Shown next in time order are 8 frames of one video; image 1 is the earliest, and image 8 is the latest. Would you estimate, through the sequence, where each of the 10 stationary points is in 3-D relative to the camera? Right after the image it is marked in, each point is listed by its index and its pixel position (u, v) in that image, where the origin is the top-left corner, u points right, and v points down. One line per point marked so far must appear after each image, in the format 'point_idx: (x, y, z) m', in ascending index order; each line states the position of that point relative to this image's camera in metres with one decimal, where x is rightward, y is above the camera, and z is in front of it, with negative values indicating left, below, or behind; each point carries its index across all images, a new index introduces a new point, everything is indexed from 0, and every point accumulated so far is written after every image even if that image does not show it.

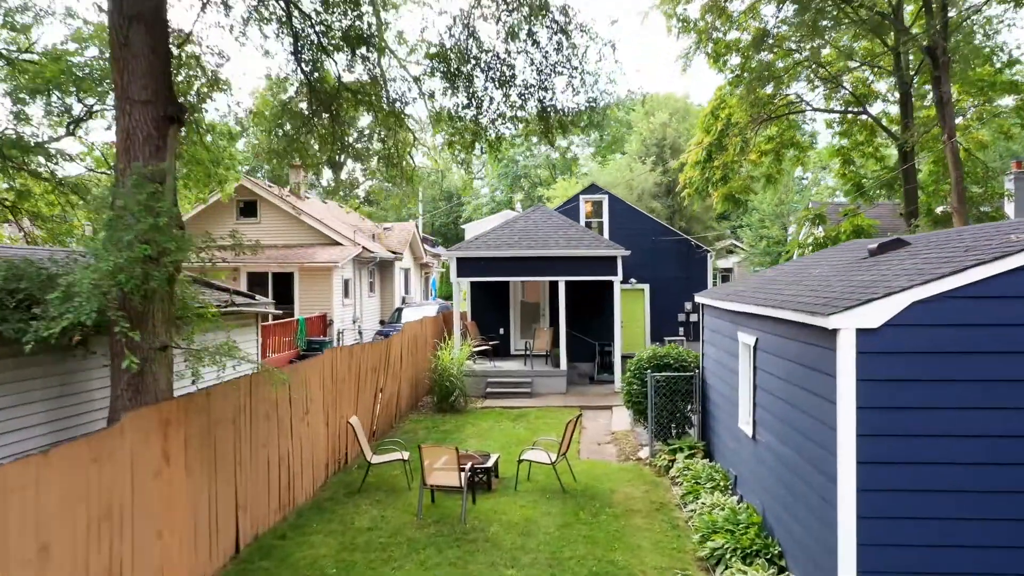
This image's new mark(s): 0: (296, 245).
0: (-4.7, +0.9, +17.9) m
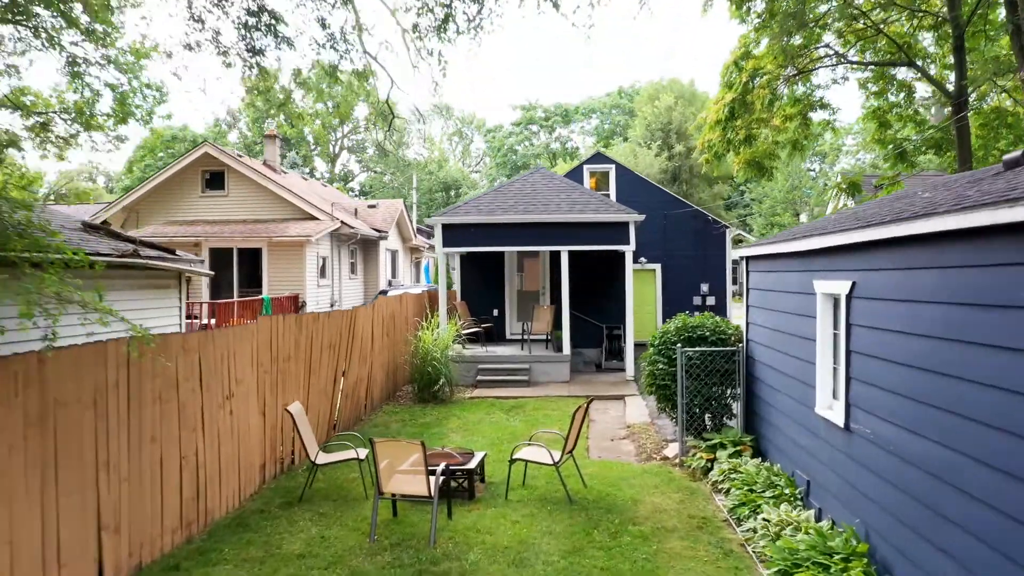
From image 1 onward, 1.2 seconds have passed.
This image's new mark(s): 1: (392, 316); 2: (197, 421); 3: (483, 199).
0: (-4.7, +1.3, +16.1) m
1: (-1.5, -0.3, +10.1) m
2: (-2.0, -0.8, +5.1) m
3: (-0.4, +1.3, +11.6) m
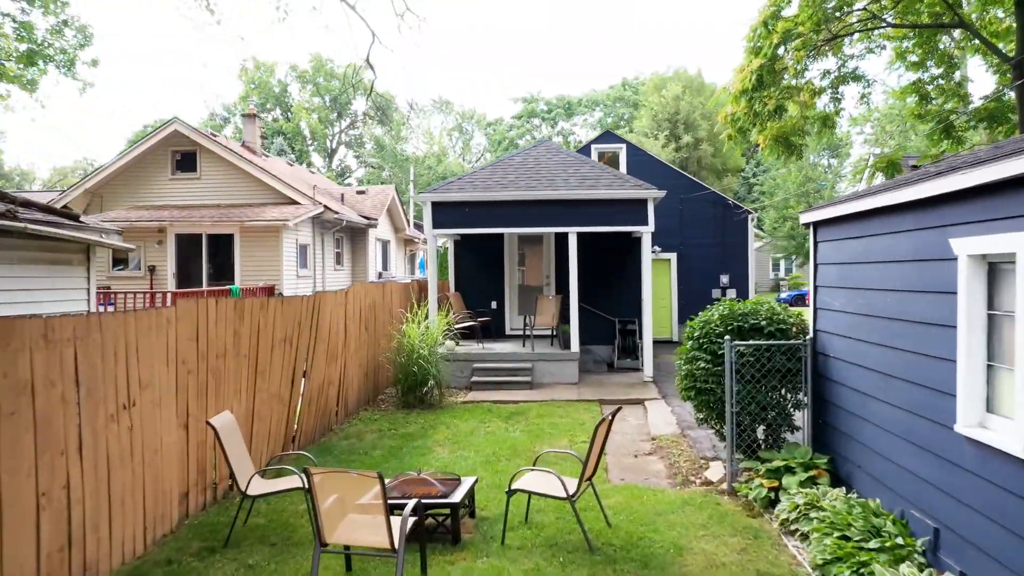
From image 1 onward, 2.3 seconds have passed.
0: (-4.7, +1.5, +14.6) m
1: (-1.5, -0.2, +8.6) m
2: (-2.0, -0.7, +3.7) m
3: (-0.4, +1.4, +10.2) m
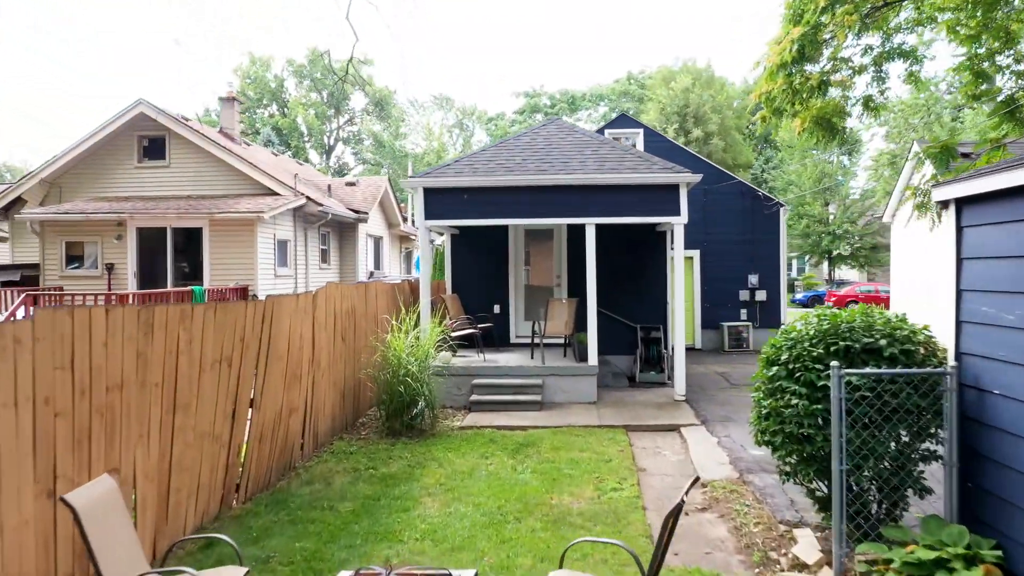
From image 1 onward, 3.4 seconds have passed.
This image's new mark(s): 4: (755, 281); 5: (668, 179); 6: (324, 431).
0: (-4.7, +1.5, +13.2) m
1: (-1.4, -0.2, +7.1) m
2: (-1.9, -0.7, +2.2) m
3: (-0.4, +1.4, +8.7) m
4: (+3.8, +0.1, +13.0) m
5: (+1.5, +1.1, +8.1) m
6: (-1.5, -1.1, +6.6) m
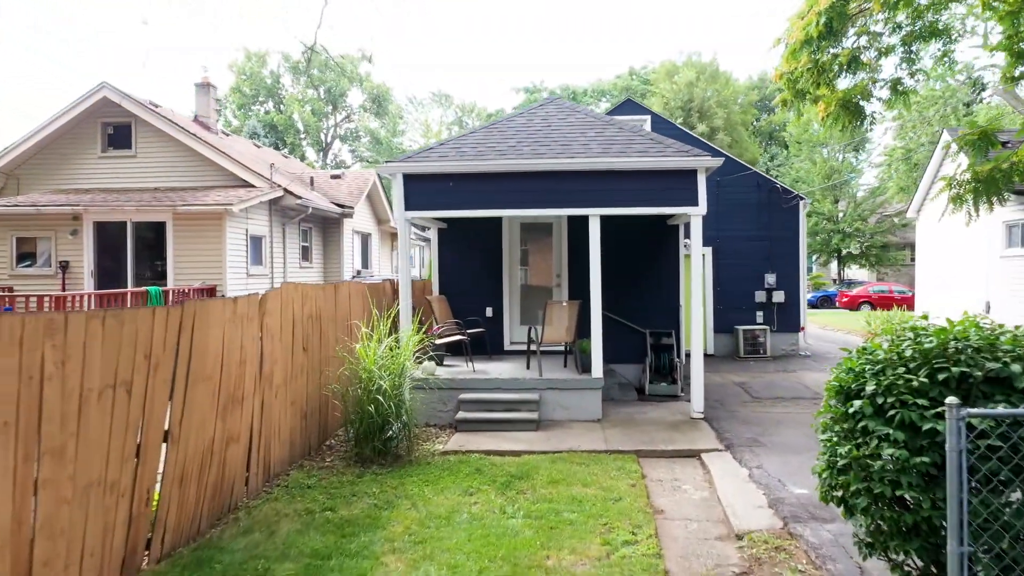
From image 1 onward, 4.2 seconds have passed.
0: (-4.7, +1.5, +12.1) m
1: (-1.5, -0.2, +6.1) m
2: (-2.0, -0.7, +1.1) m
3: (-0.4, +1.4, +7.6) m
4: (+3.8, +0.1, +11.9) m
5: (+1.5, +1.1, +7.0) m
6: (-1.6, -1.1, +5.5) m
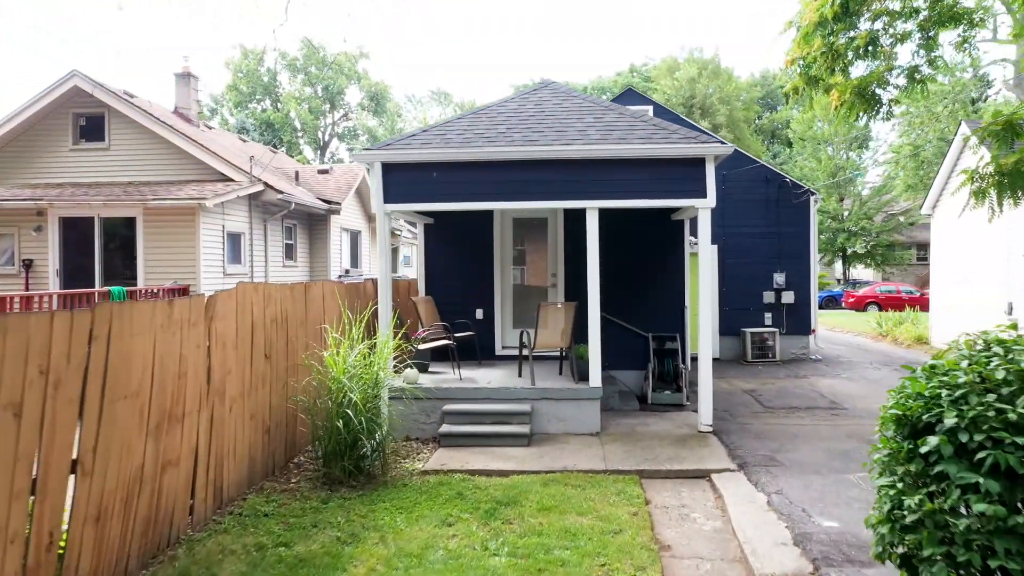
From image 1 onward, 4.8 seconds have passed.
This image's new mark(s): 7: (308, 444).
0: (-4.8, +1.5, +11.5) m
1: (-1.6, -0.2, +5.4) m
2: (-2.1, -0.7, +0.5) m
3: (-0.5, +1.4, +7.0) m
4: (+3.7, +0.1, +11.3) m
5: (+1.4, +1.1, +6.4) m
6: (-1.6, -1.1, +4.9) m
7: (-1.5, -1.1, +6.0) m
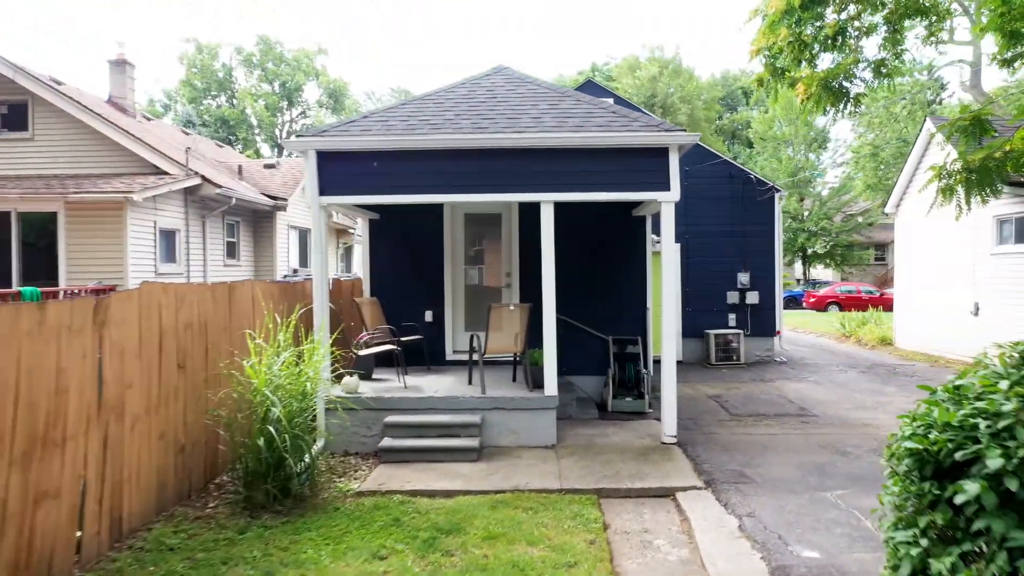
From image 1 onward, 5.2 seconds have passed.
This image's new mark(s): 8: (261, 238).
0: (-5.4, +1.5, +10.7) m
1: (-1.9, -0.2, +4.8) m
2: (-2.2, -0.7, -0.1) m
3: (-0.9, +1.4, +6.4) m
4: (+3.1, +0.1, +10.9) m
5: (+1.0, +1.1, +5.9) m
6: (-1.9, -1.1, +4.3) m
7: (-1.8, -1.1, +5.4) m
8: (-3.9, +0.8, +12.8) m
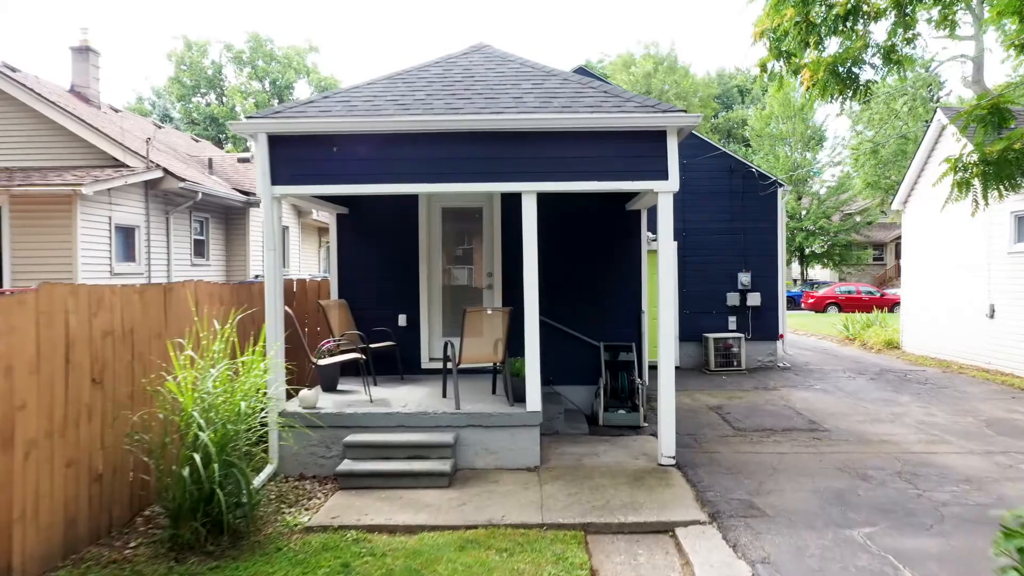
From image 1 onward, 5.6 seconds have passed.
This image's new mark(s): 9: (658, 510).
0: (-5.6, +1.4, +10.0) m
1: (-2.0, -0.2, +4.1) m
2: (-2.3, -0.7, -0.8) m
3: (-1.0, +1.4, +5.7) m
4: (+2.9, +0.1, +10.2) m
5: (+0.9, +1.0, +5.2) m
6: (-2.1, -1.2, +3.6) m
7: (-2.0, -1.1, +4.7) m
8: (-4.1, +0.8, +12.1) m
9: (+0.8, -1.2, +4.4) m
